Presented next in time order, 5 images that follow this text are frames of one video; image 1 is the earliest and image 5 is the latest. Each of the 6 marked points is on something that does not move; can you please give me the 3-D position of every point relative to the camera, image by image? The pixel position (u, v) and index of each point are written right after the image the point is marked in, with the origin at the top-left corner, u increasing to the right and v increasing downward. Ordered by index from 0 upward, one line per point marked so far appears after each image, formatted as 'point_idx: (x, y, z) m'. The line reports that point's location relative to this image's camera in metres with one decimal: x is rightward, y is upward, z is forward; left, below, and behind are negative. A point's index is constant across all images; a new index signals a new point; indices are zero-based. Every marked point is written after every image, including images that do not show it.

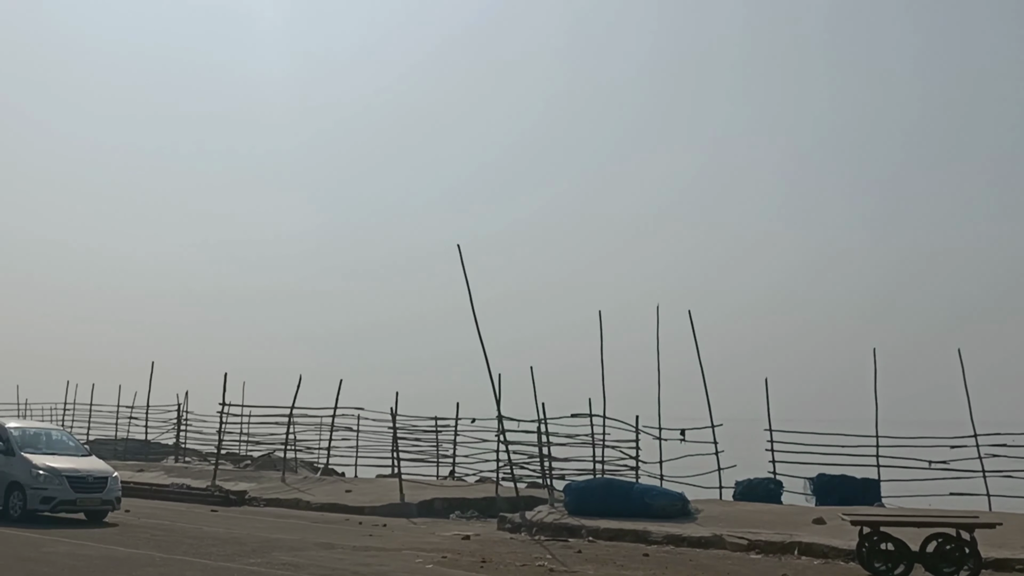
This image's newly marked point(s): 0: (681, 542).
0: (+2.7, -4.0, +18.2) m
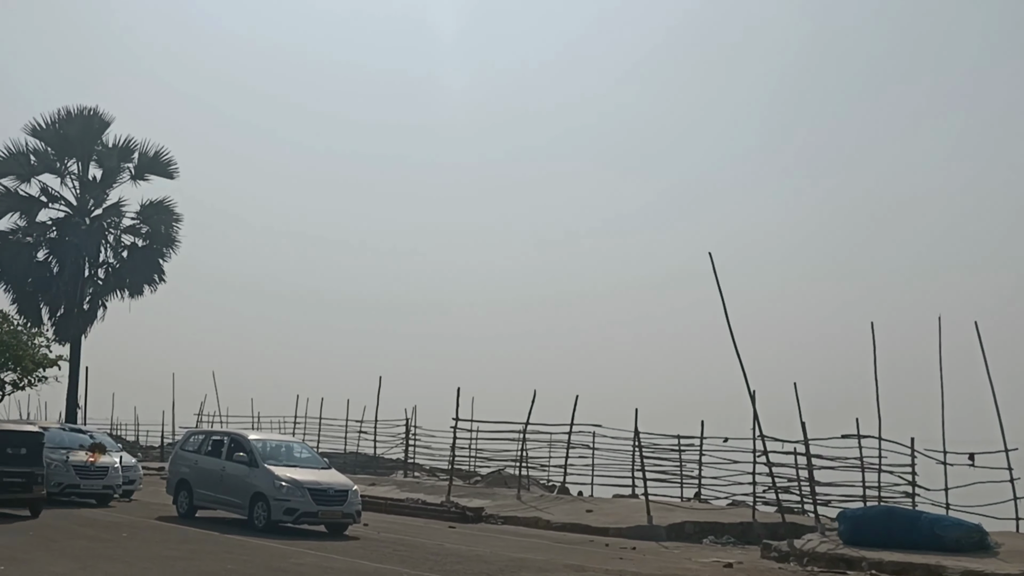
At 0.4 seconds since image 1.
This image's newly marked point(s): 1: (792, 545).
0: (+6.5, -4.0, +16.0) m
1: (+4.6, -4.2, +19.2) m
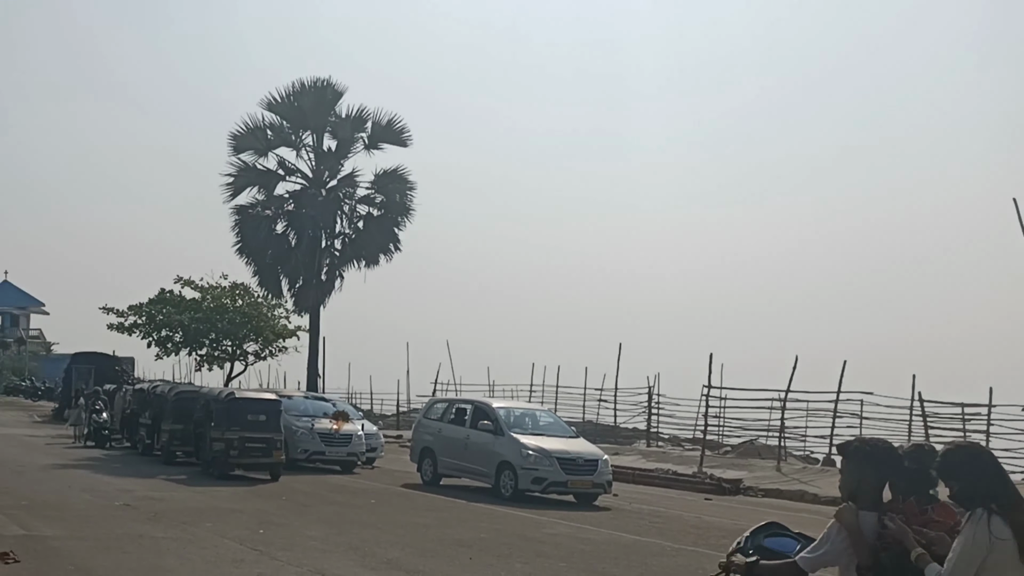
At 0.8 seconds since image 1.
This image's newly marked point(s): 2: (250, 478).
0: (+9.9, -3.1, +12.9) m
1: (+8.6, -3.3, +16.4) m
2: (-4.3, -3.1, +18.8) m
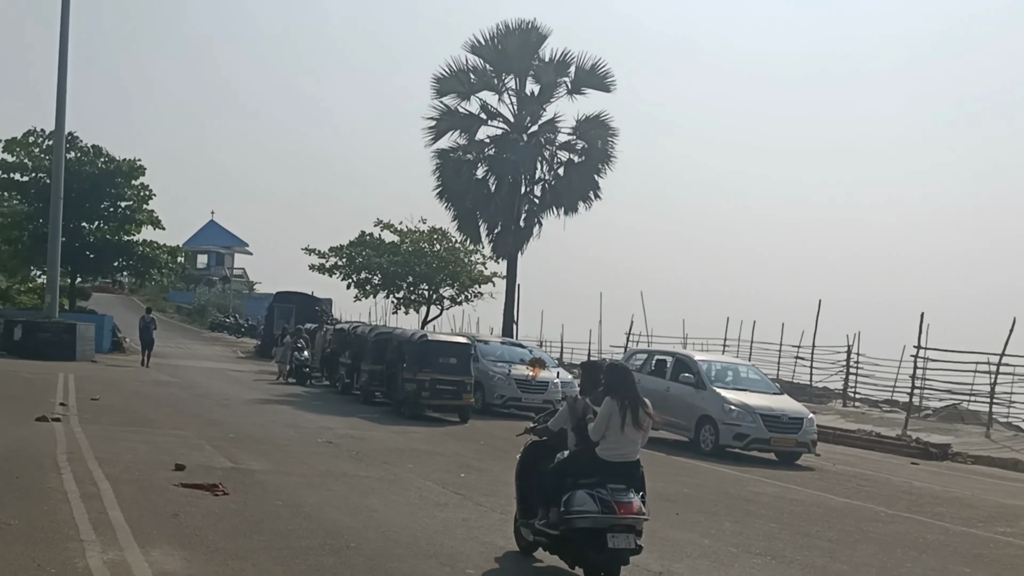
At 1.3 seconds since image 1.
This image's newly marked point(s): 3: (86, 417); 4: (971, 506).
0: (+12.0, -2.8, +10.8) m
1: (+11.2, -2.8, +14.4) m
2: (-1.1, -2.1, +18.8) m
3: (-5.6, -1.8, +15.3) m
4: (+6.4, -3.1, +16.1) m
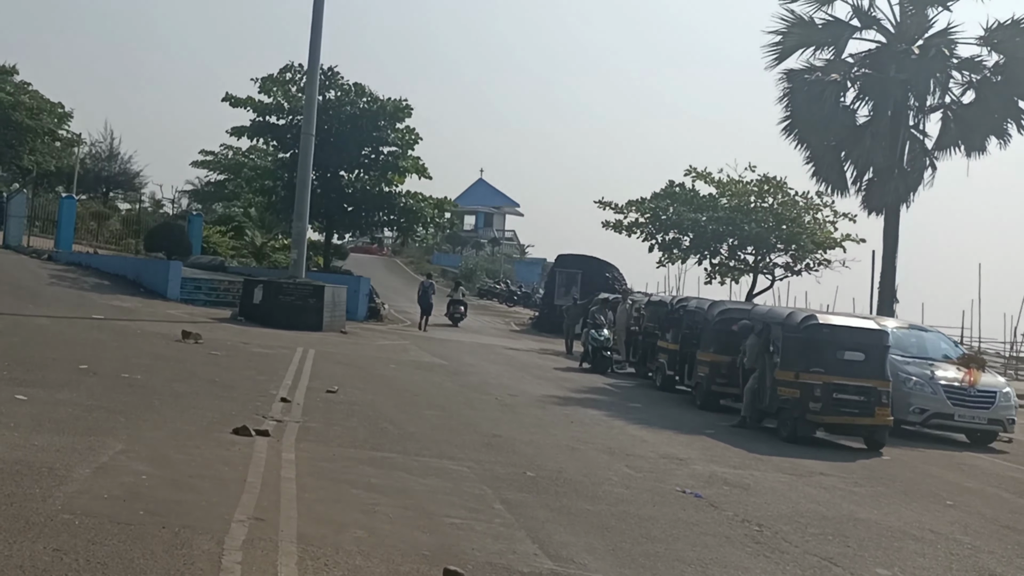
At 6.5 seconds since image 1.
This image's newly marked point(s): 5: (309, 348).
0: (+14.4, -2.9, +1.7) m
1: (+14.5, -2.8, +5.5) m
2: (+3.5, -1.7, +12.5) m
3: (-1.7, -1.3, +10.0) m
4: (+10.2, -2.9, +8.2) m
5: (-3.4, -1.0, +19.2) m
